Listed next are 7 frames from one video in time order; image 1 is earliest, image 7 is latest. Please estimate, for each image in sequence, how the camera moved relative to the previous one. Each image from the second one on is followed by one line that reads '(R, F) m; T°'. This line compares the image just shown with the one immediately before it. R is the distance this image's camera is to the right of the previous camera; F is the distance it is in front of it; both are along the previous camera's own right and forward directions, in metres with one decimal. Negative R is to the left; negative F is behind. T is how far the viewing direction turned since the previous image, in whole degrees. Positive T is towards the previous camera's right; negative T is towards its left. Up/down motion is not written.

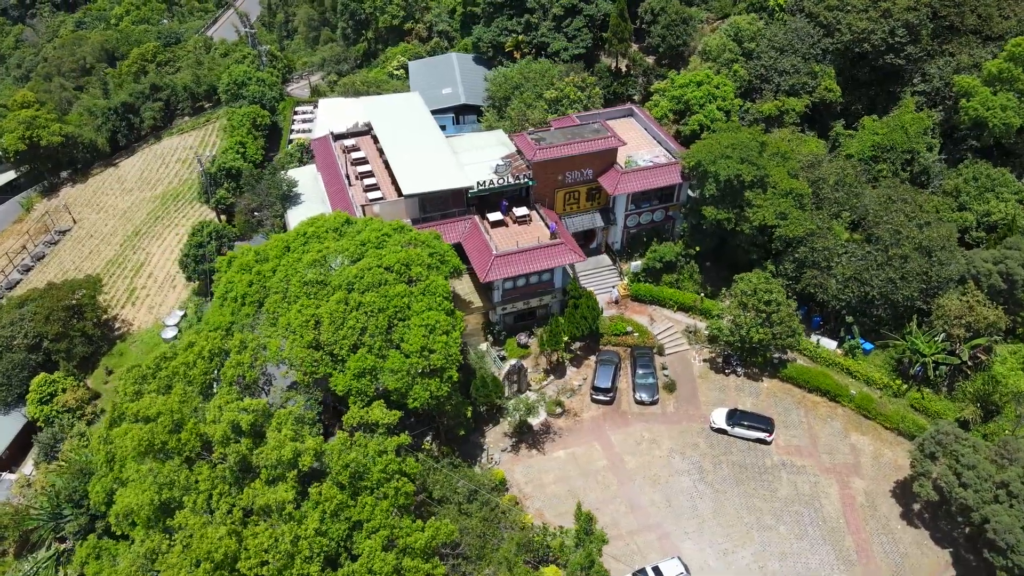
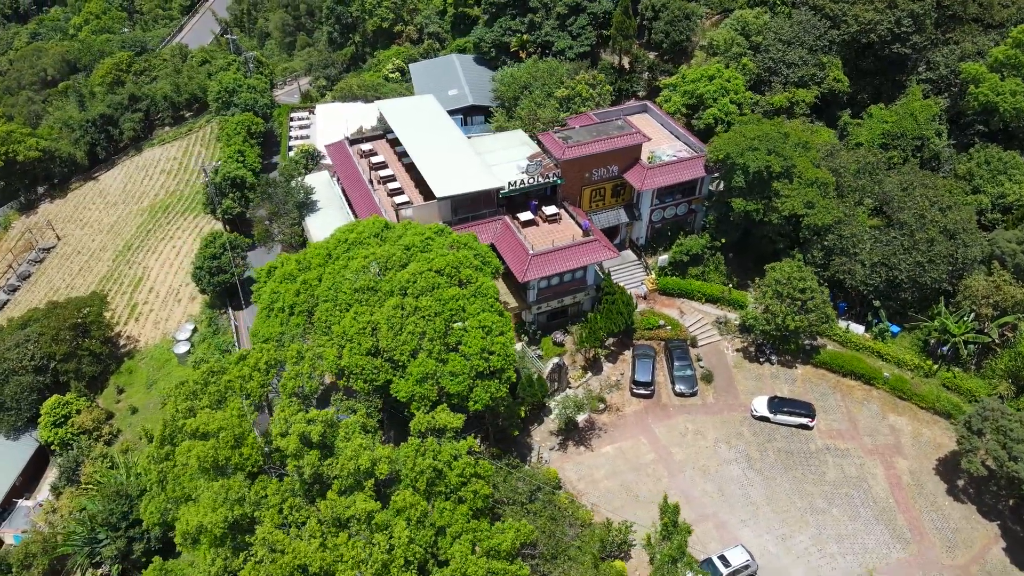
(-3.5, +0.1) m; +3°
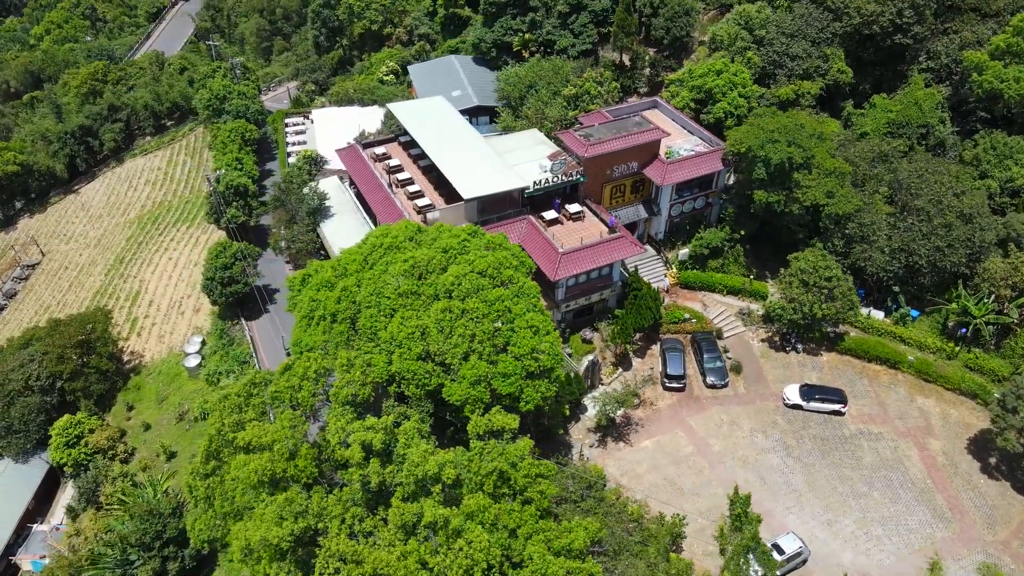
(-3.0, +0.1) m; +3°
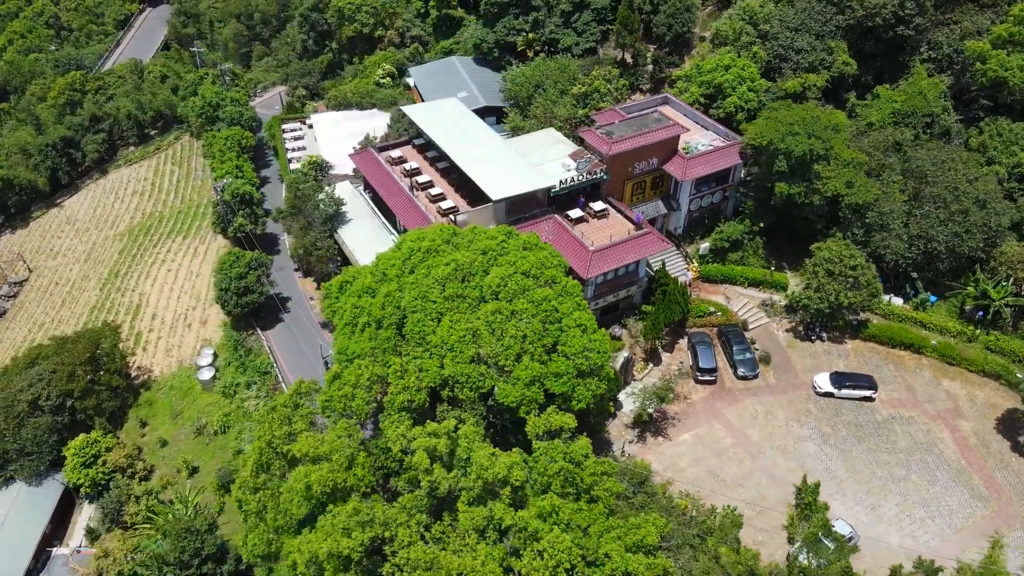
(-3.0, +0.1) m; +2°
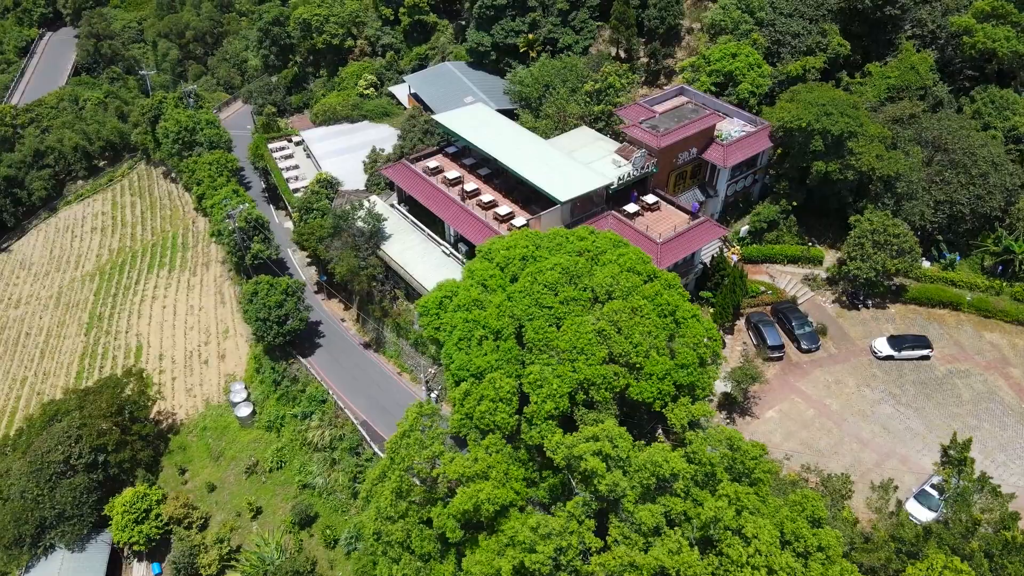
(-7.8, +0.5) m; +7°
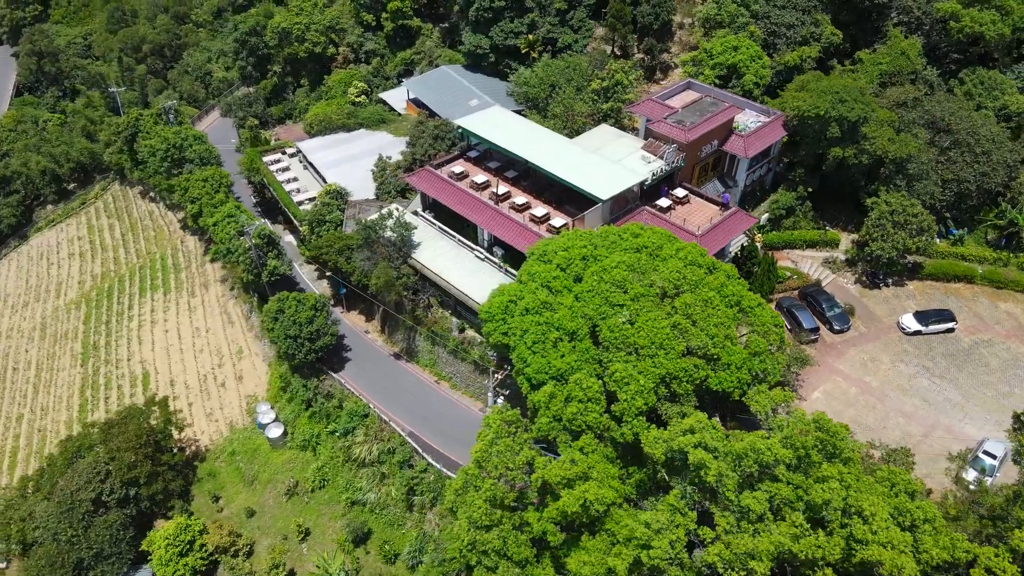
(-4.9, +0.2) m; +4°
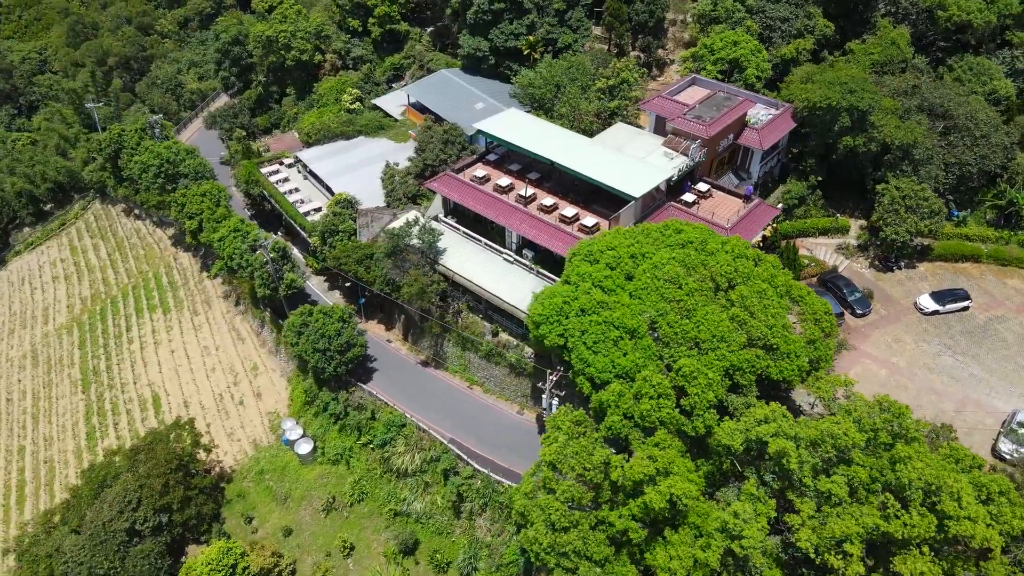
(-4.0, +0.1) m; +3°
